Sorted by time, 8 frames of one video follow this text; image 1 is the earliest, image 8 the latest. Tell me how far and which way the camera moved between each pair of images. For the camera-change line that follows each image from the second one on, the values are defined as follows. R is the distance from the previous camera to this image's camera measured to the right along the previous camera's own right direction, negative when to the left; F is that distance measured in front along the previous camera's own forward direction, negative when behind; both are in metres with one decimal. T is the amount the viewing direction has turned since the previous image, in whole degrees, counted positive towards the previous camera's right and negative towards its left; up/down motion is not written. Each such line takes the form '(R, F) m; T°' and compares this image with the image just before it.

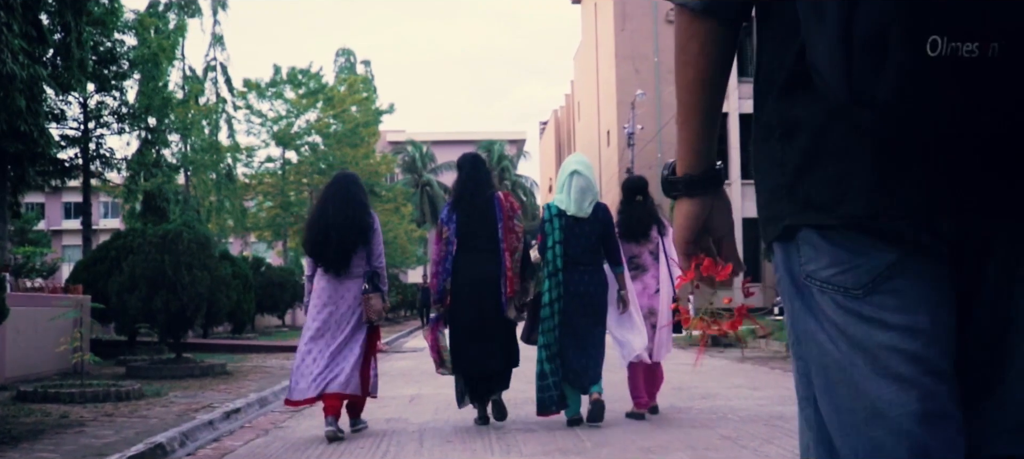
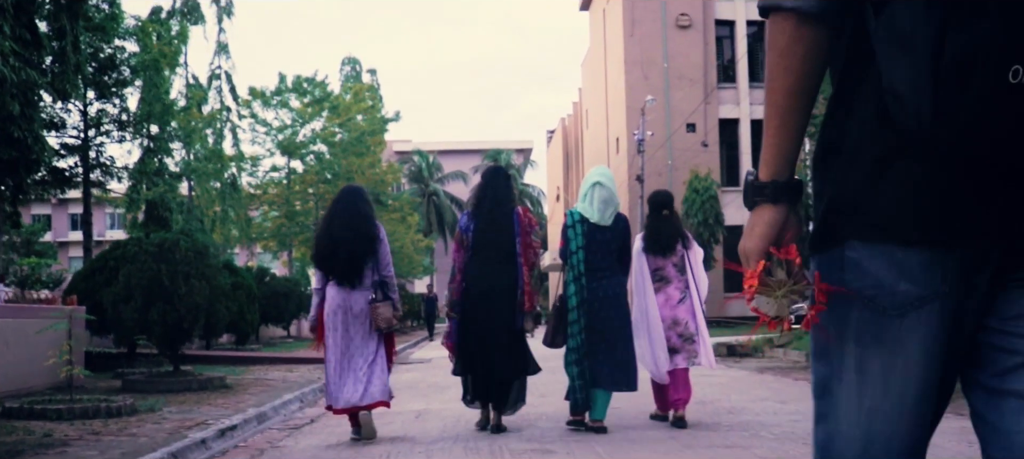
(0.0, +0.4) m; 0°
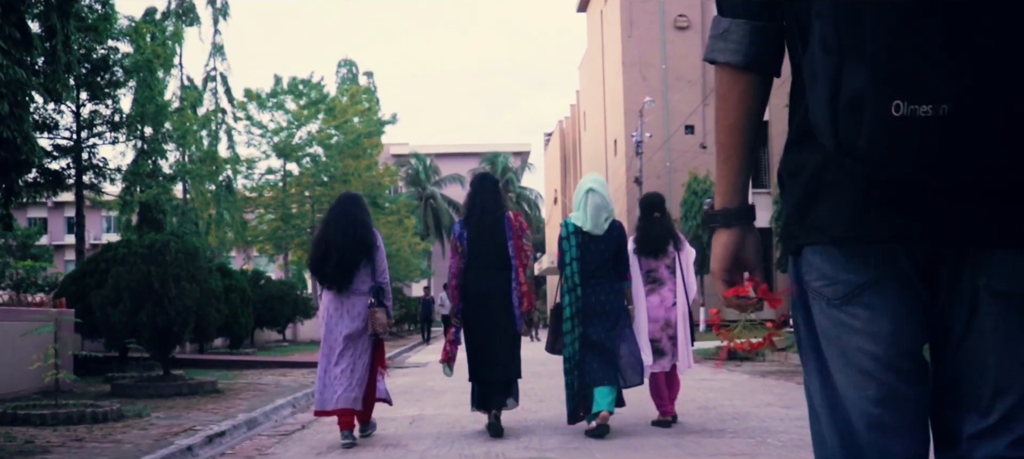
(0.0, +0.2) m; 0°
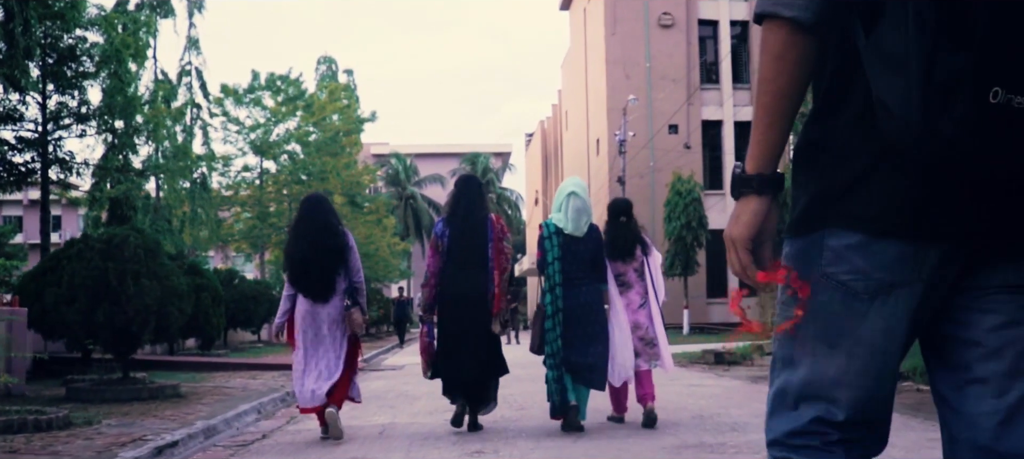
(0.0, +0.5) m; +1°
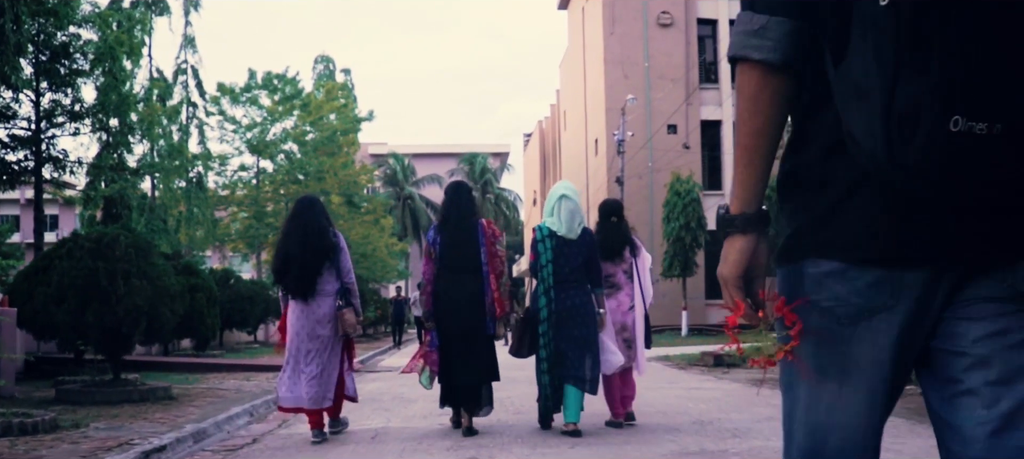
(0.0, +0.1) m; 0°
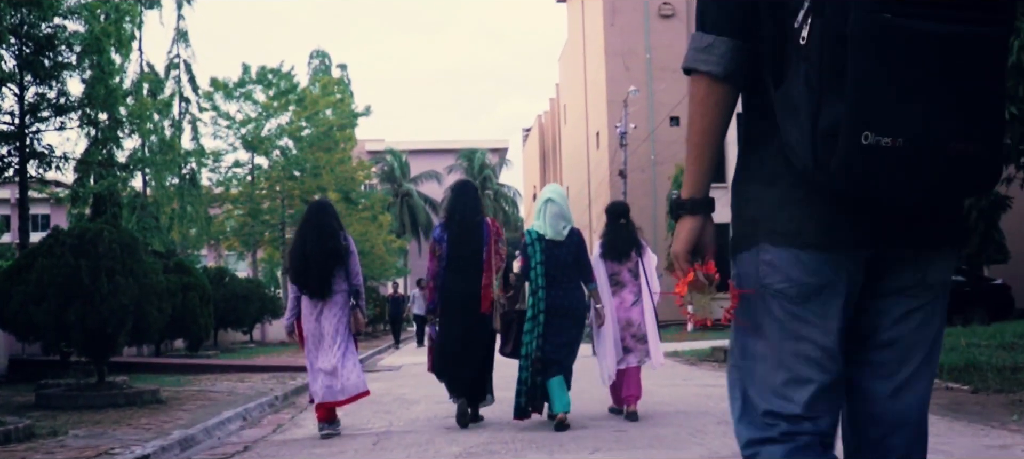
(-0.1, +0.5) m; 0°
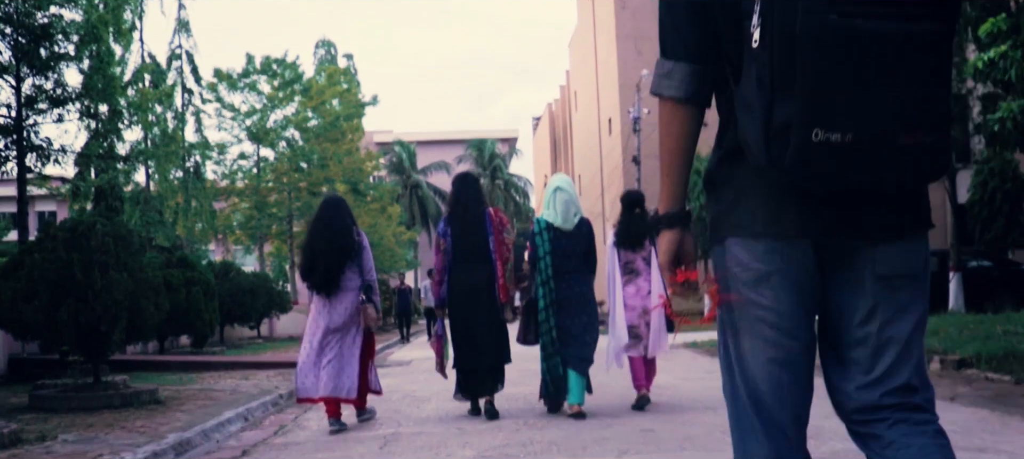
(0.0, +0.4) m; 0°
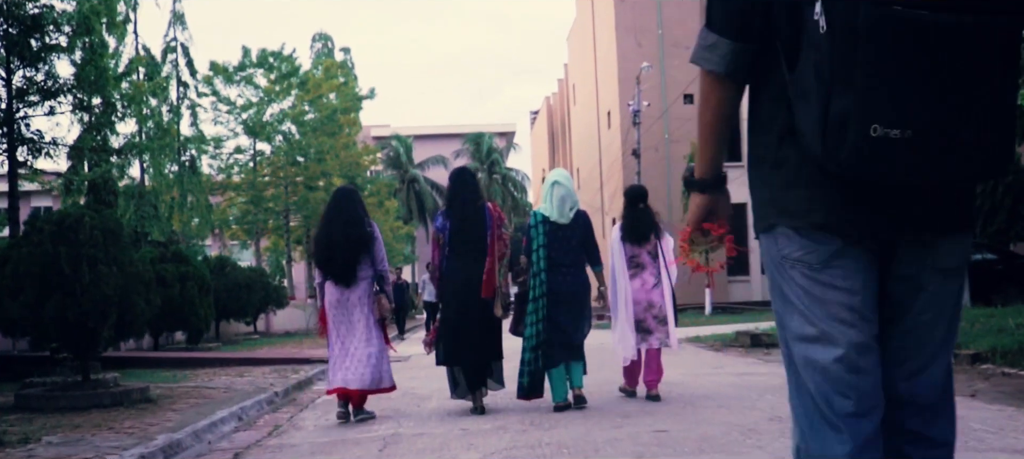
(0.0, +0.3) m; 0°
